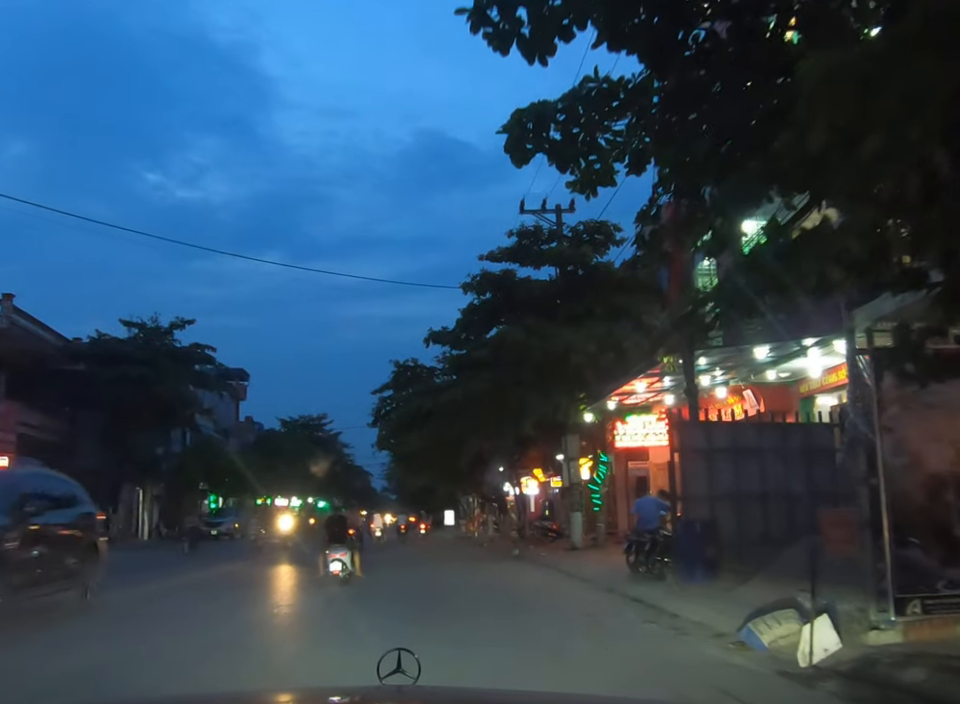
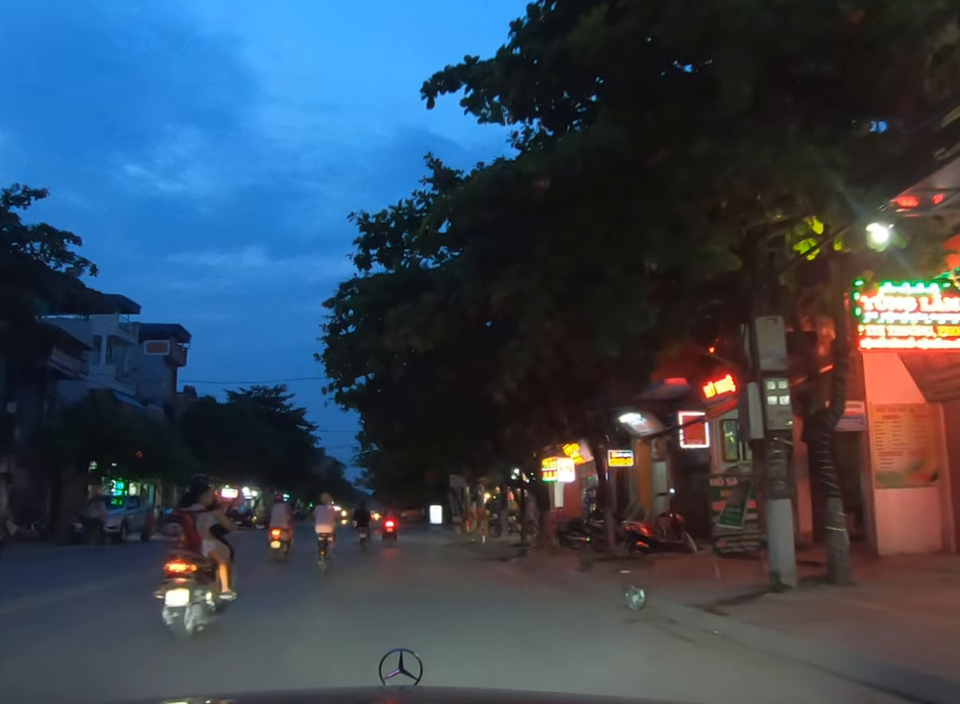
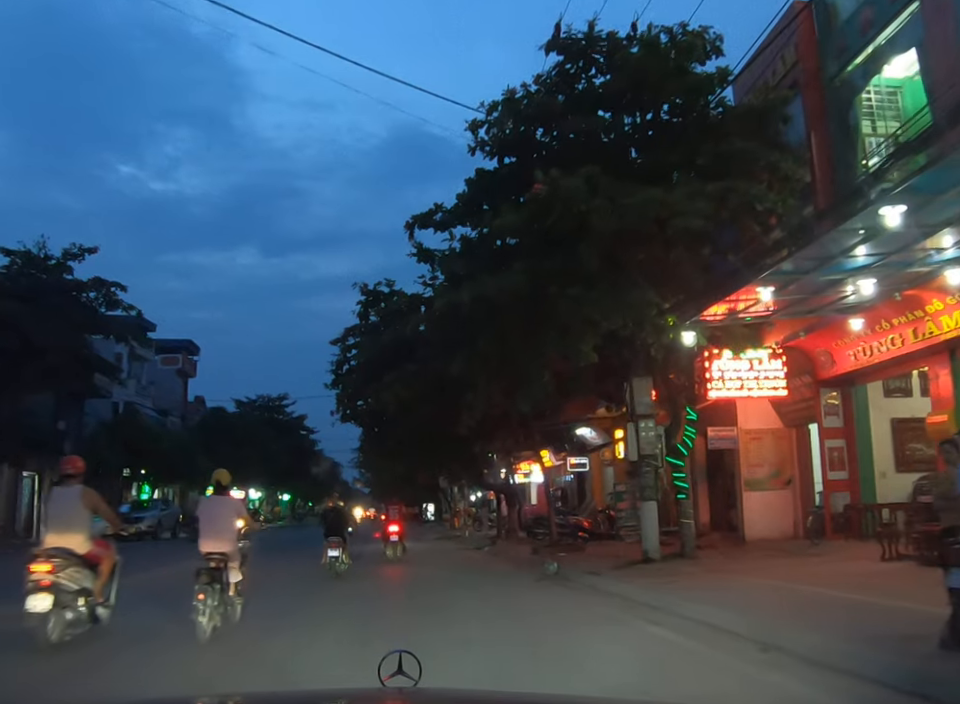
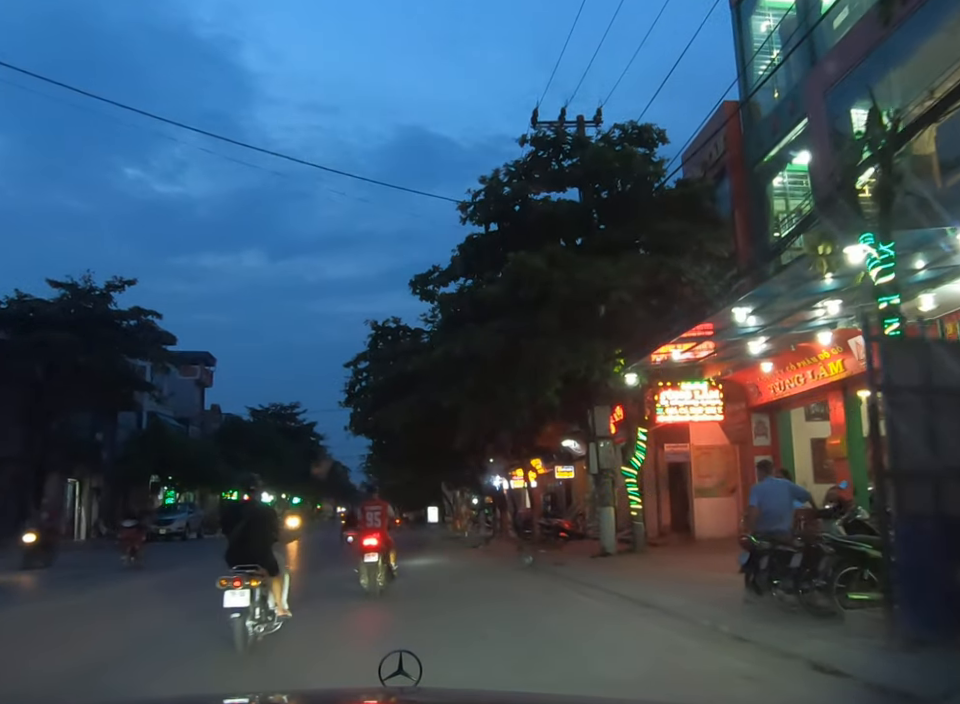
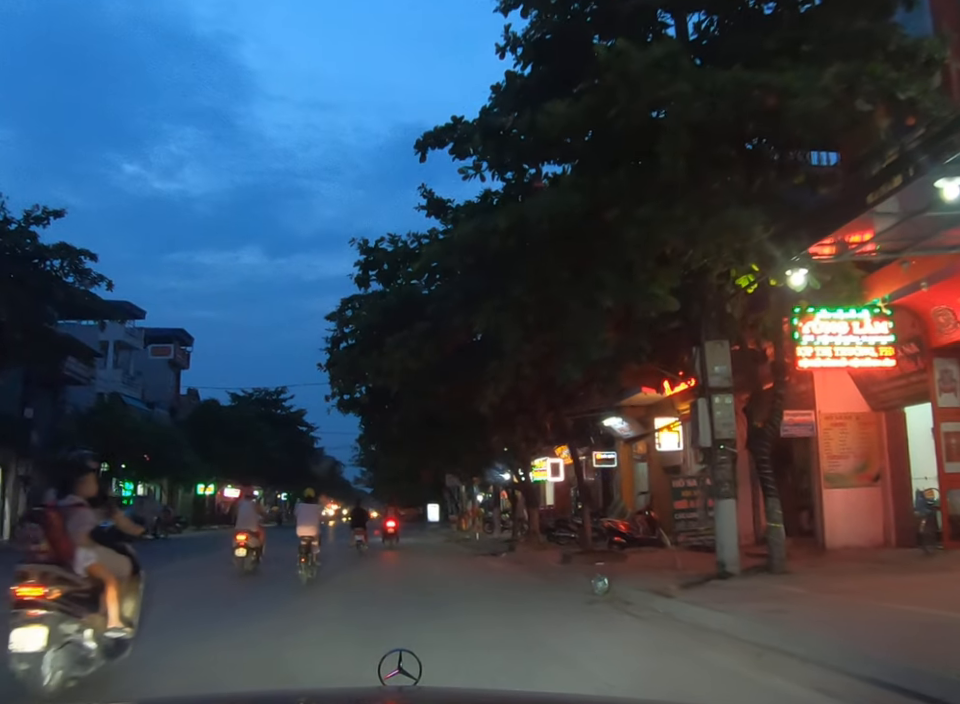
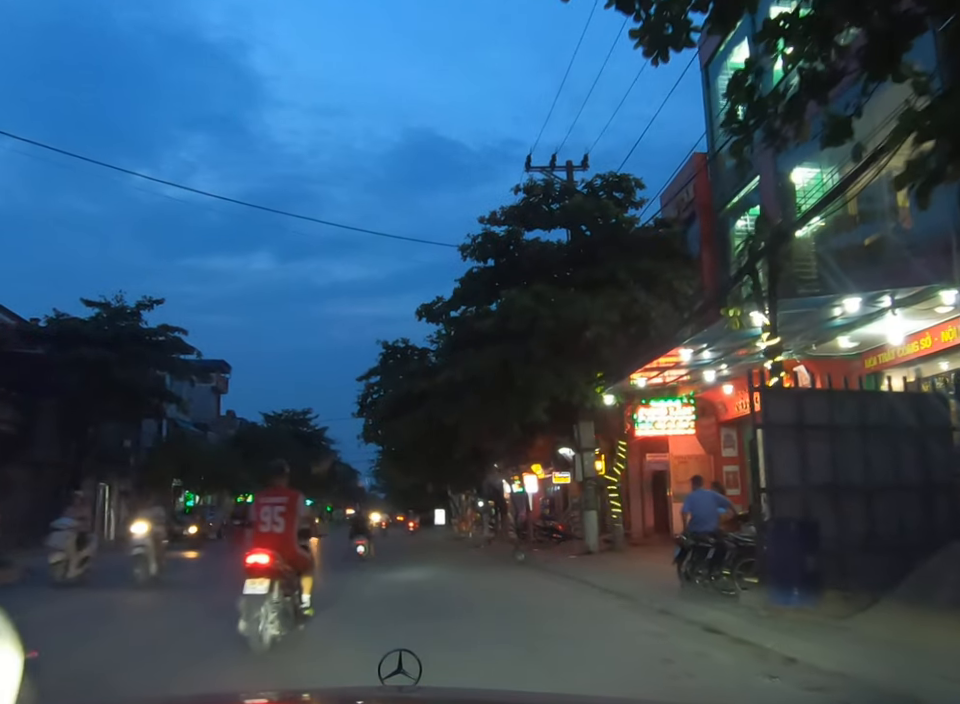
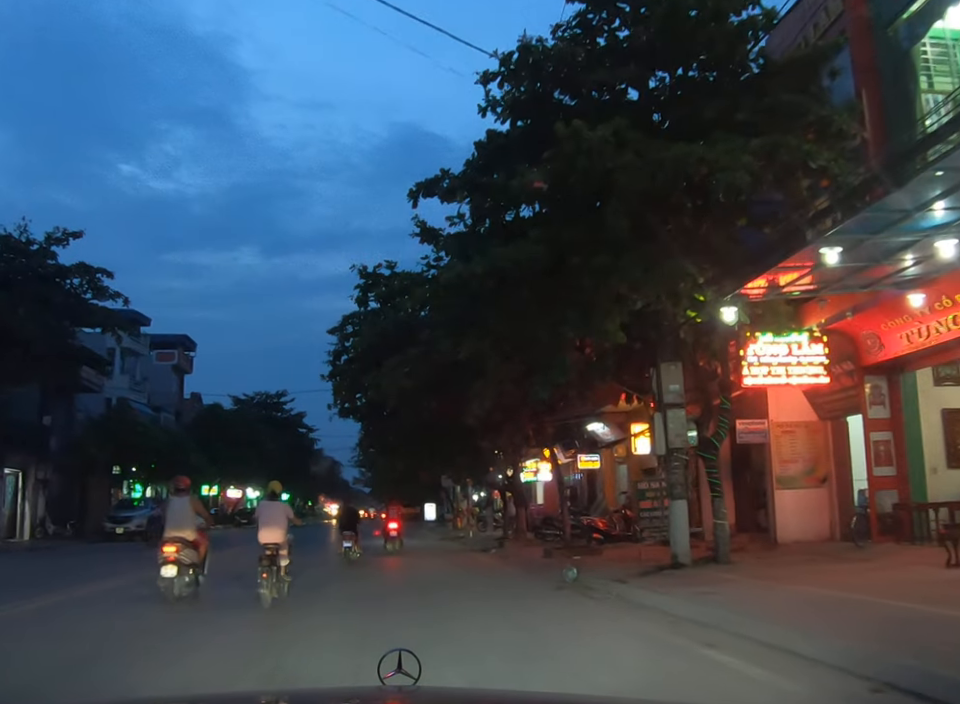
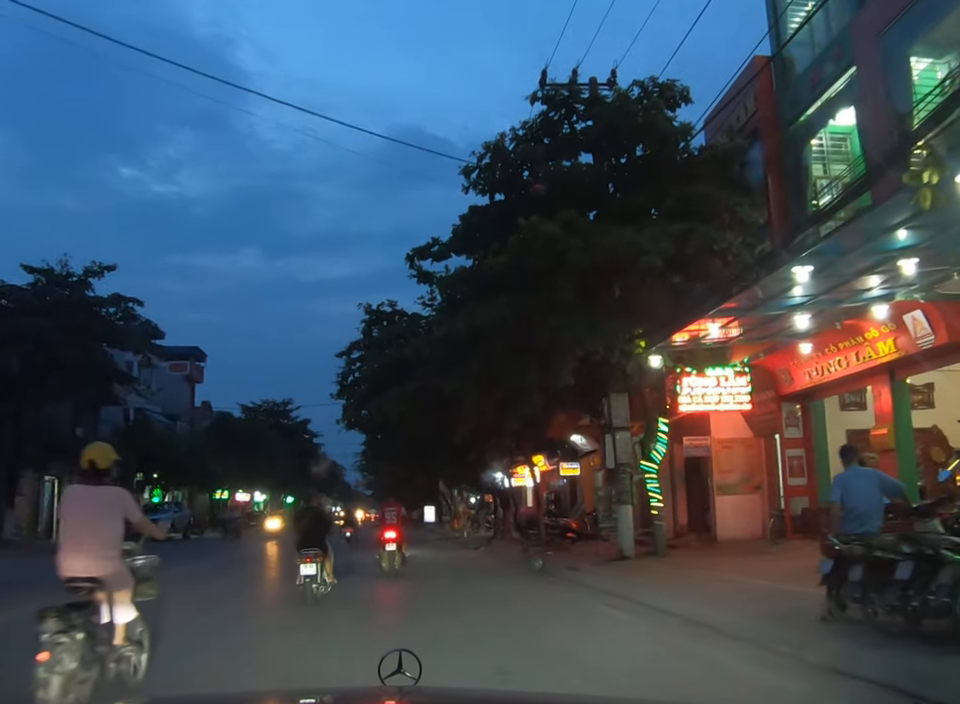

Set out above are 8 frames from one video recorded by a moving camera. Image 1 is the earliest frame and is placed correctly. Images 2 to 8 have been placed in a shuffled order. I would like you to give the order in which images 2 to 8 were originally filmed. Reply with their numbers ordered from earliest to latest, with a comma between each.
6, 4, 8, 3, 7, 5, 2
